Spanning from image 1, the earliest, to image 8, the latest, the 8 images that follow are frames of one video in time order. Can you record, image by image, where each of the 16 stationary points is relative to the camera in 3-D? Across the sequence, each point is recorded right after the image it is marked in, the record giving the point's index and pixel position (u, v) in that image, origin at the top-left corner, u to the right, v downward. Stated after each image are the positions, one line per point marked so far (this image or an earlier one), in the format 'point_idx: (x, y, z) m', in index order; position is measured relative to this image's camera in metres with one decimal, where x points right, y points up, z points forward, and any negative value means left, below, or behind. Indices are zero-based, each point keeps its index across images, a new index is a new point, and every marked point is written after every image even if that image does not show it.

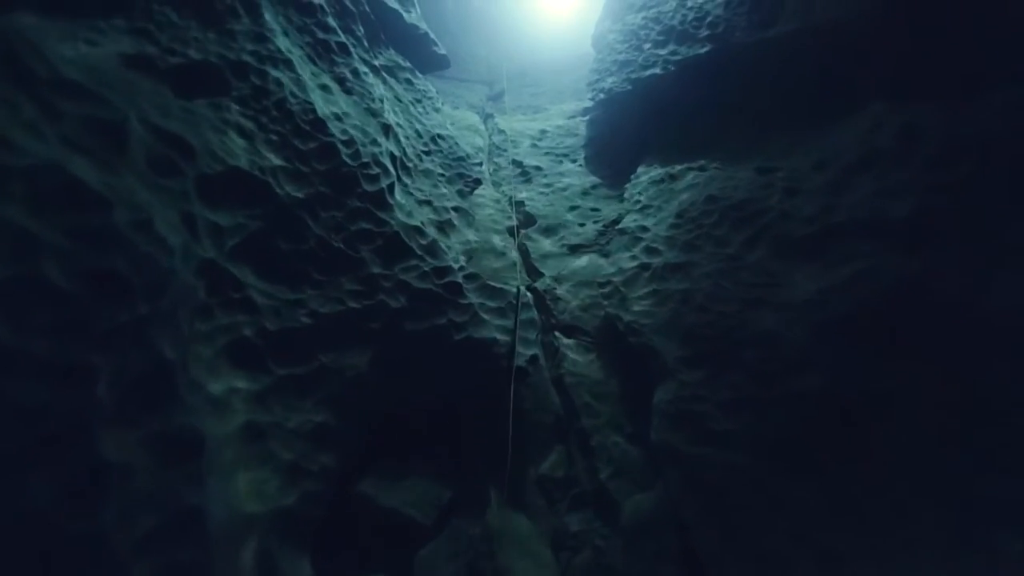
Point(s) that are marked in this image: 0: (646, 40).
0: (+2.1, +4.0, +6.8) m
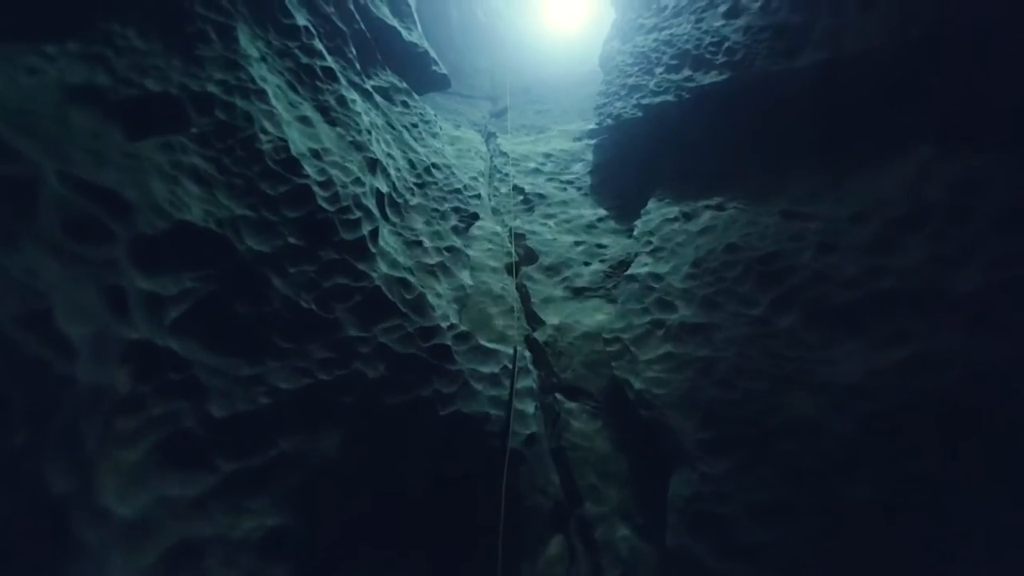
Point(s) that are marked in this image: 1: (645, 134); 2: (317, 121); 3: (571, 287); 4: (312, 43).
0: (+2.2, +3.4, +6.4) m
1: (+1.8, +2.2, +5.9) m
2: (-1.7, +1.5, +3.8) m
3: (+0.7, 0.0, +4.8) m
4: (-2.0, +2.4, +4.3) m
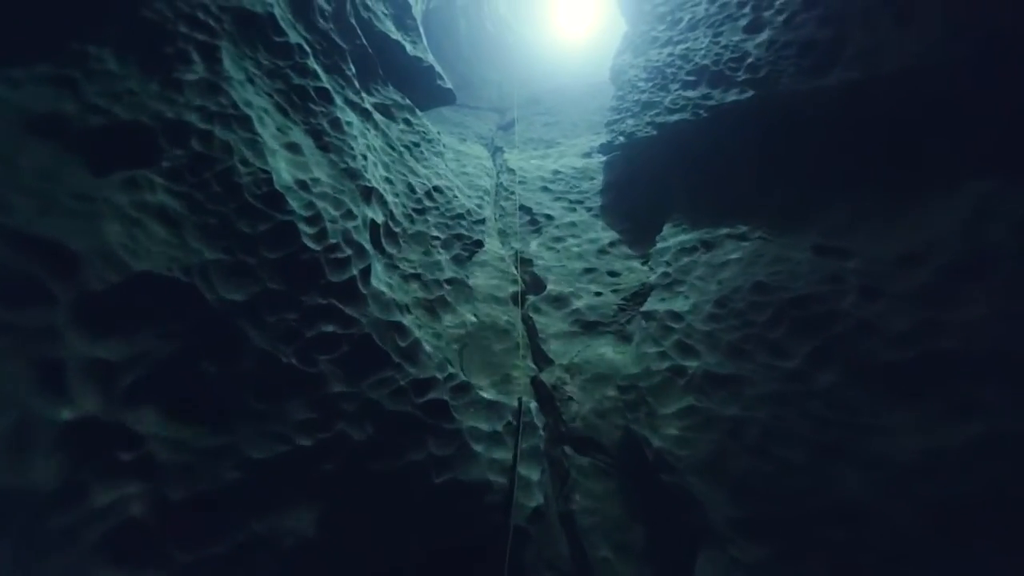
0: (+2.3, +3.0, +6.0) m
1: (+1.9, +1.8, +5.6) m
2: (-1.7, +1.2, +3.5) m
3: (+0.7, -0.3, +4.5) m
4: (-1.9, +2.1, +4.0) m
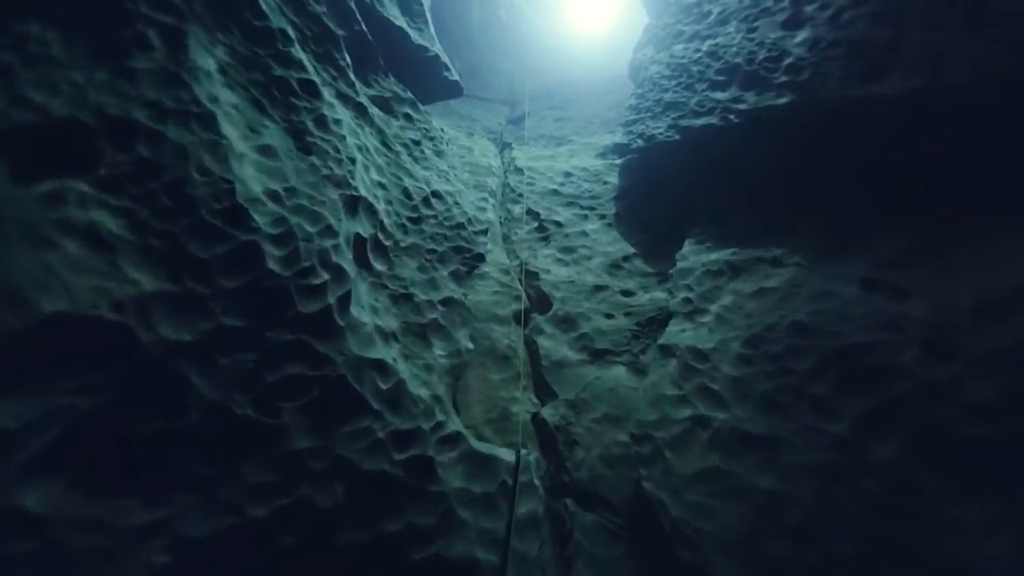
0: (+2.4, +2.7, +5.5) m
1: (+2.0, +1.5, +5.1) m
2: (-1.6, +1.0, +3.0) m
3: (+0.8, -0.6, +4.0) m
4: (-1.8, +2.0, +3.5) m
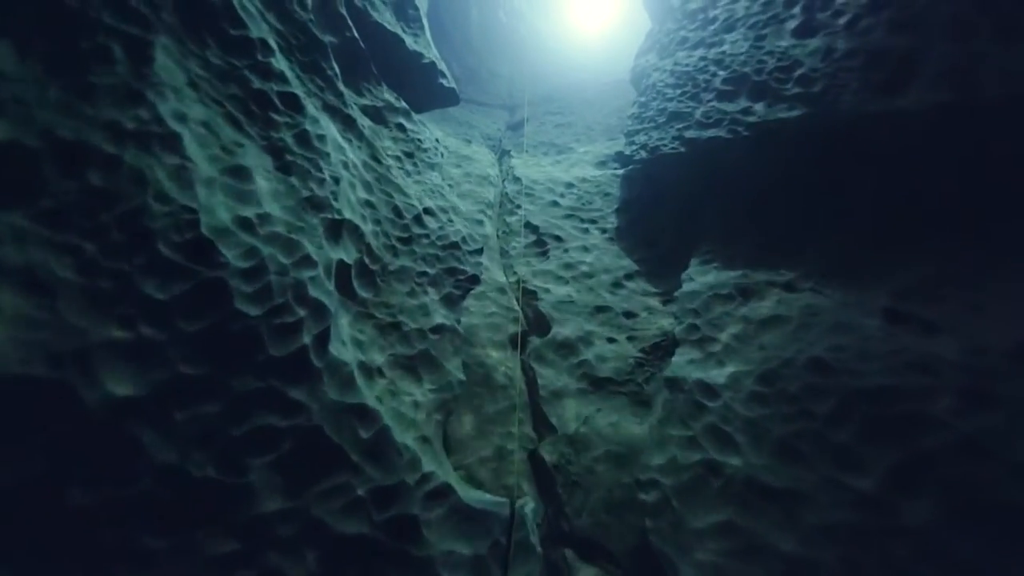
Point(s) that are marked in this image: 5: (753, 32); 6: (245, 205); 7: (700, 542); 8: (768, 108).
0: (+2.4, +2.5, +5.3) m
1: (+2.0, +1.3, +4.8) m
2: (-1.7, +0.8, +2.8) m
3: (+0.7, -0.8, +3.8) m
4: (-1.9, +1.7, +3.3) m
5: (+2.9, +3.1, +5.2) m
6: (-1.6, +0.5, +2.6) m
7: (+1.1, -1.5, +2.5) m
8: (+2.6, +1.9, +4.4) m
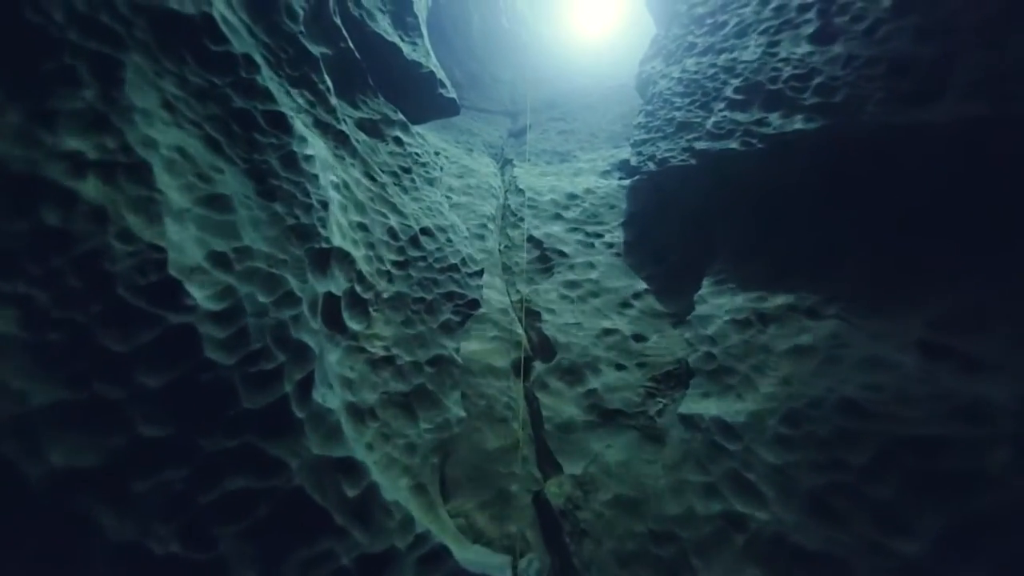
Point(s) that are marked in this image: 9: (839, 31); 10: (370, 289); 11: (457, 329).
0: (+2.4, +2.3, +5.0) m
1: (+2.0, +1.1, +4.6) m
2: (-1.7, +0.5, +2.6) m
3: (+0.7, -1.0, +3.6) m
4: (-1.9, +1.5, +3.1) m
5: (+2.9, +2.9, +4.9) m
6: (-1.6, +0.3, +2.3) m
7: (+1.1, -1.7, +2.3) m
8: (+2.6, +1.6, +4.1) m
9: (+3.3, +2.6, +4.3) m
10: (-1.1, 0.0, +3.2) m
11: (-0.5, -0.4, +3.8) m
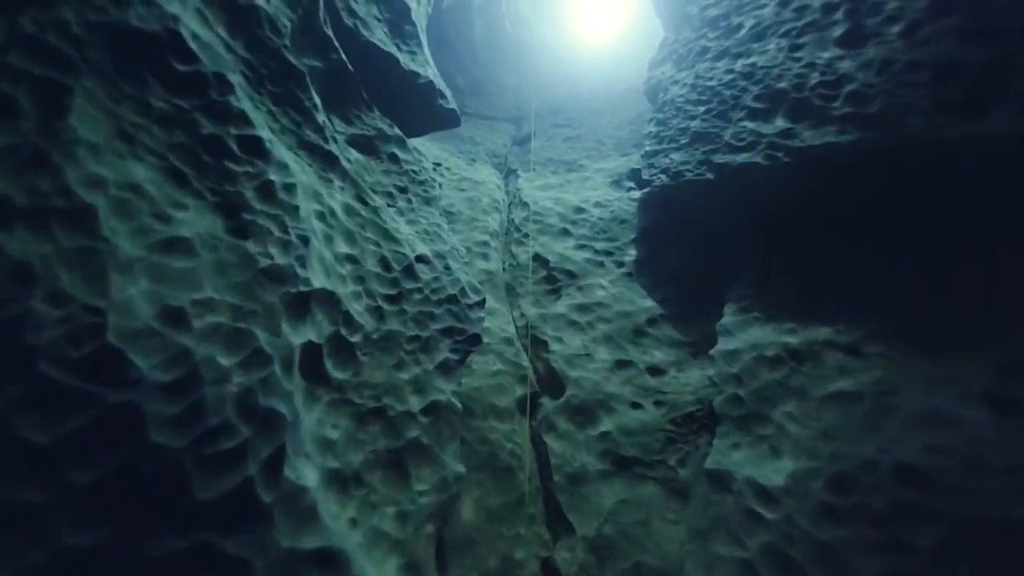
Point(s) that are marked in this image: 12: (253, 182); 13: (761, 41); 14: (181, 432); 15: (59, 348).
0: (+2.4, +2.0, +4.7) m
1: (+2.0, +0.8, +4.2) m
2: (-1.6, +0.3, +2.3) m
3: (+0.8, -1.3, +3.2) m
4: (-1.9, +1.2, +2.8) m
5: (+3.0, +2.7, +4.6) m
6: (-1.6, 0.0, +2.0) m
7: (+1.2, -2.0, +1.9) m
8: (+2.7, +1.4, +3.8) m
9: (+3.3, +2.3, +3.9) m
10: (-1.0, -0.3, +2.9) m
11: (-0.4, -0.6, +3.4) m
12: (-1.6, +0.7, +2.7) m
13: (+2.9, +2.8, +4.9) m
14: (-1.4, -0.6, +1.8) m
15: (-1.7, -0.2, +1.6) m
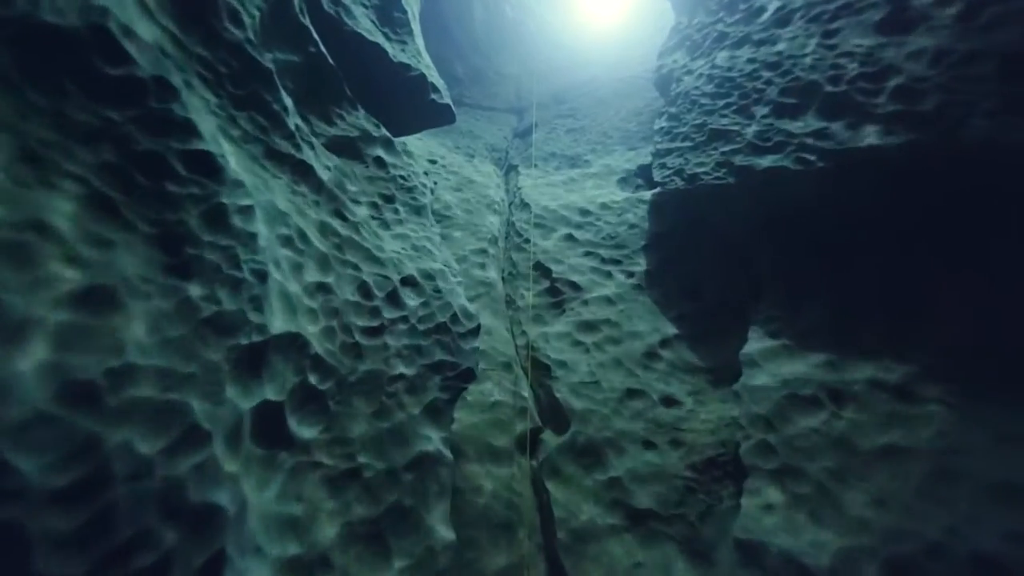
0: (+2.4, +1.9, +4.2) m
1: (+2.0, +0.7, +3.8) m
2: (-1.7, 0.0, +1.9) m
3: (+0.8, -1.5, +2.8) m
4: (-1.9, +1.0, +2.3) m
5: (+2.9, +2.5, +4.1) m
6: (-1.6, -0.3, +1.6) m
7: (+1.1, -2.2, +1.6) m
8: (+2.6, +1.2, +3.3) m
9: (+3.3, +2.2, +3.4) m
10: (-1.1, -0.5, +2.5) m
11: (-0.5, -0.8, +3.0) m
12: (-1.7, +0.4, +2.3) m
13: (+2.9, +2.7, +4.4) m
14: (-1.4, -0.8, +1.4) m
15: (-1.8, -0.5, +1.3) m
